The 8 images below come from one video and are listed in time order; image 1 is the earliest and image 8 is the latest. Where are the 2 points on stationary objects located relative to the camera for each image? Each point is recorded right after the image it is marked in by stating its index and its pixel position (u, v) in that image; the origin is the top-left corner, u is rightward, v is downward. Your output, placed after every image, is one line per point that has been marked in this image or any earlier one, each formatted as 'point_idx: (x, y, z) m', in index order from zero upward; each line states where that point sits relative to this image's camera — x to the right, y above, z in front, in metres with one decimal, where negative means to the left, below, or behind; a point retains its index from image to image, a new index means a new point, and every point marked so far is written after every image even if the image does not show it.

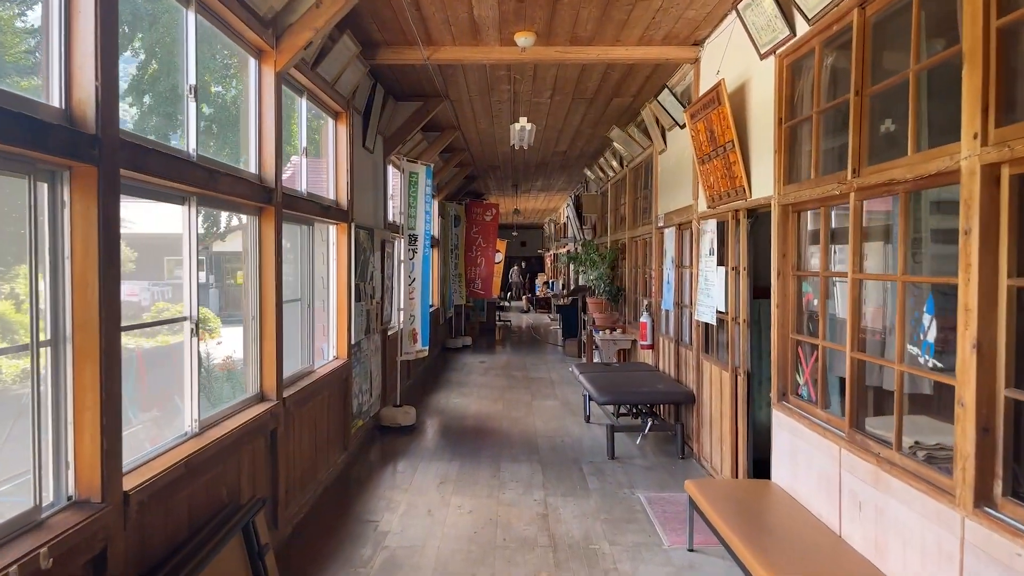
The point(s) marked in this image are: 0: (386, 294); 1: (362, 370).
0: (-0.8, 0.0, +5.1) m
1: (-0.8, -0.5, +4.6) m
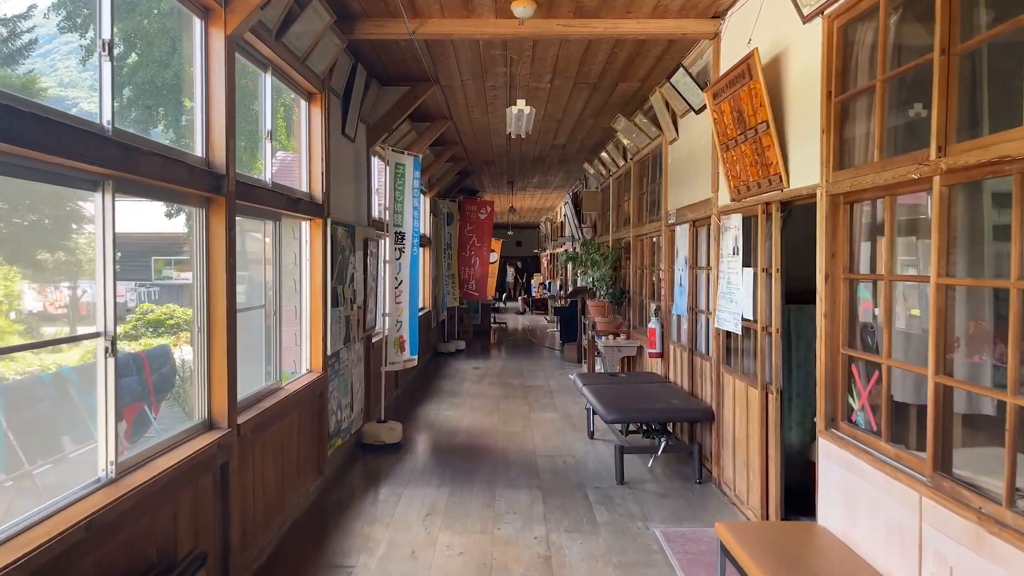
0: (-0.8, -0.1, +4.7) m
1: (-0.9, -0.5, +4.1) m
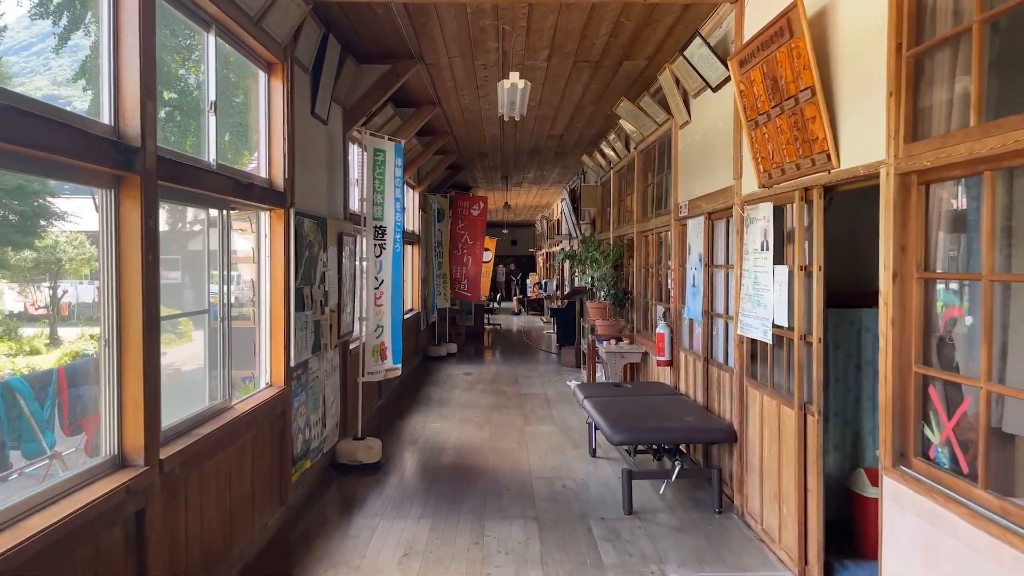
0: (-0.8, -0.1, +4.2) m
1: (-0.9, -0.5, +3.6) m
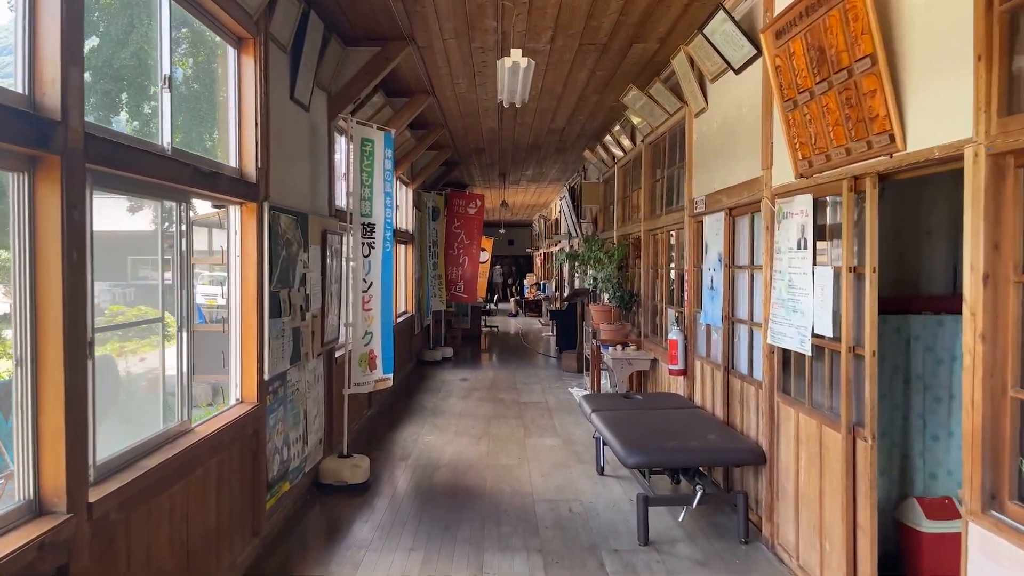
0: (-0.8, -0.1, +3.8) m
1: (-0.9, -0.5, +3.3) m
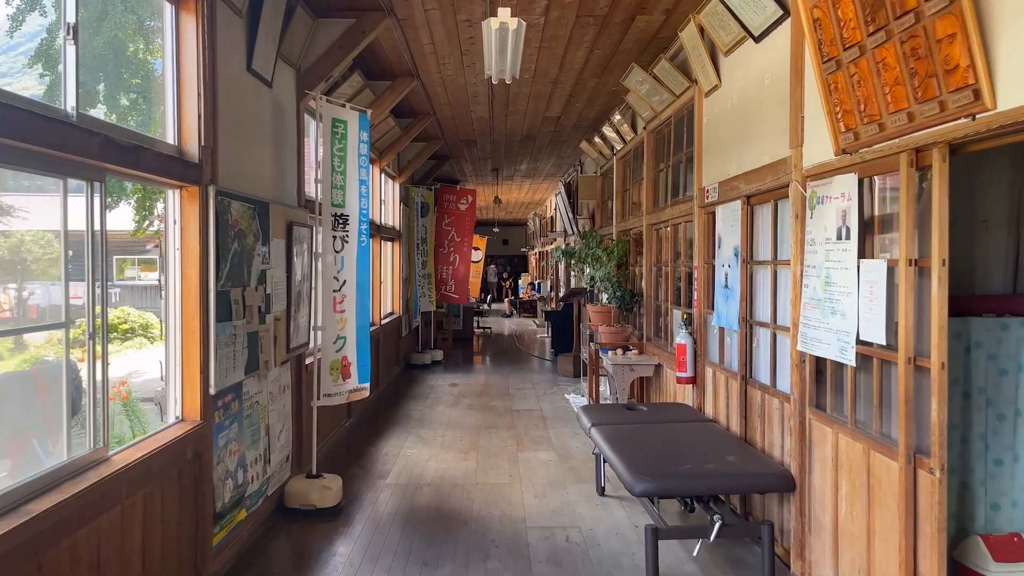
0: (-0.9, -0.1, +3.4) m
1: (-0.9, -0.5, +2.9) m
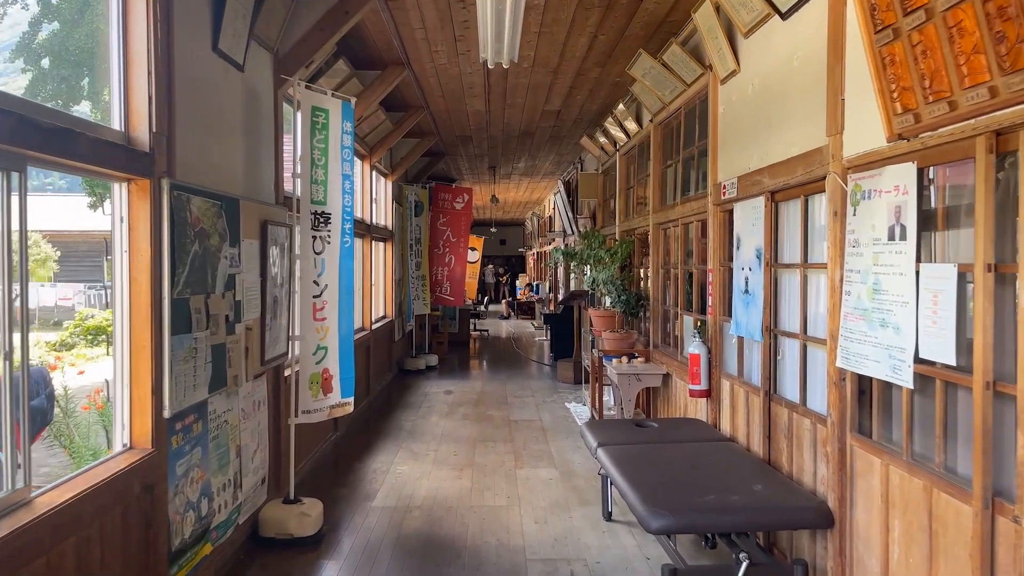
0: (-0.9, -0.1, +3.1) m
1: (-0.9, -0.5, +2.5) m
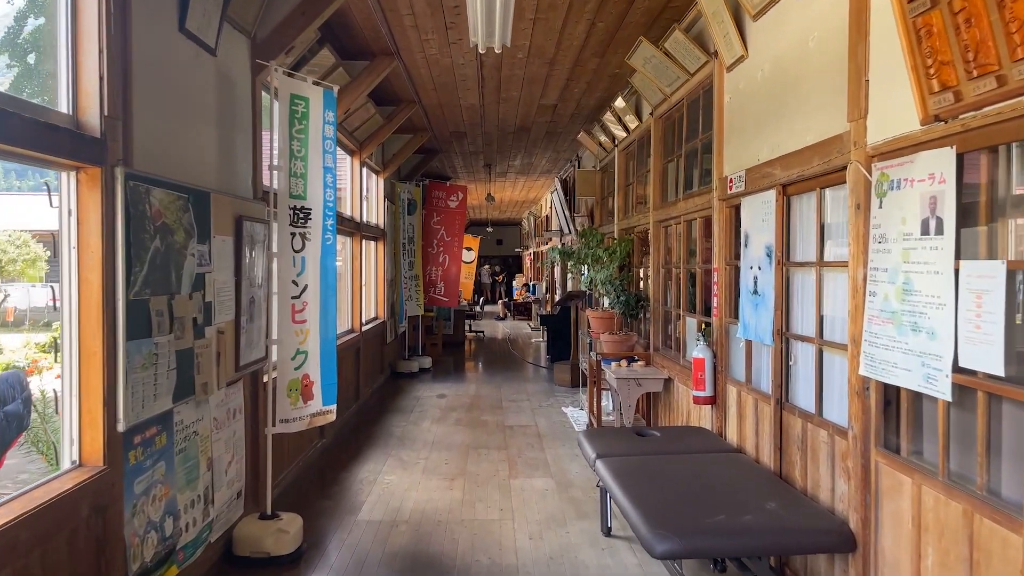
0: (-0.9, -0.1, +2.9) m
1: (-1.0, -0.5, +2.3) m
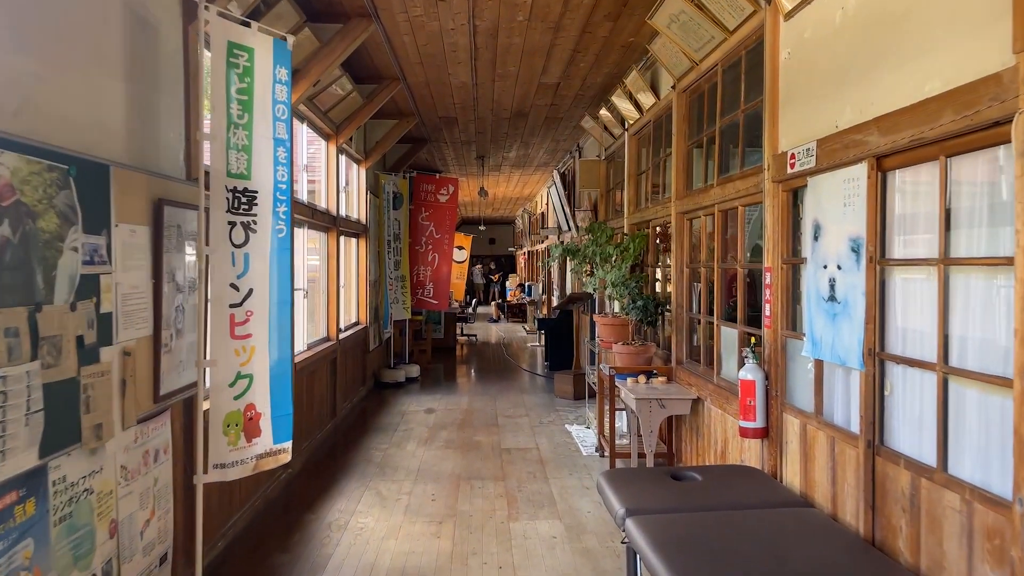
0: (-0.9, -0.1, +2.2) m
1: (-0.9, -0.5, +1.7) m
